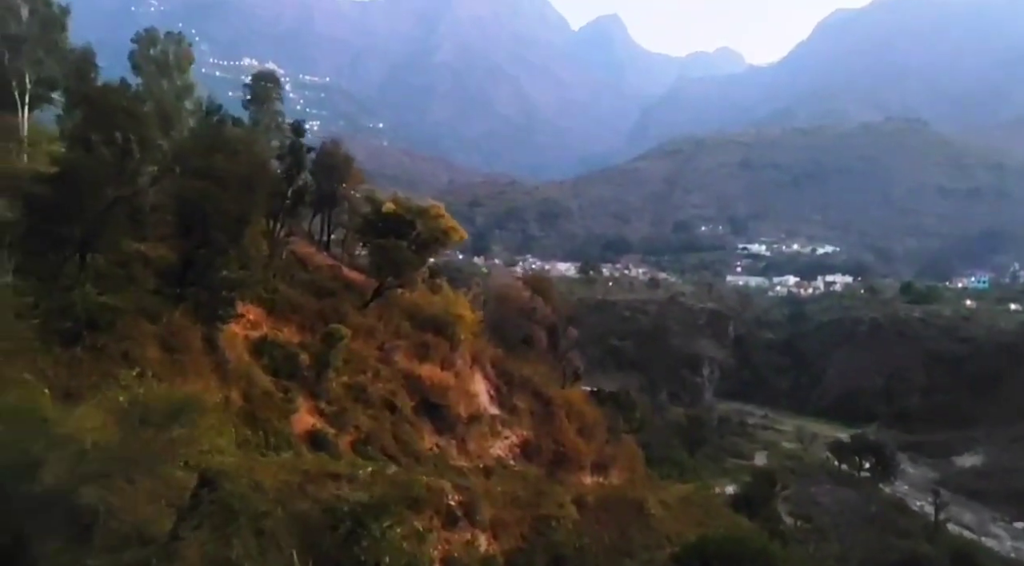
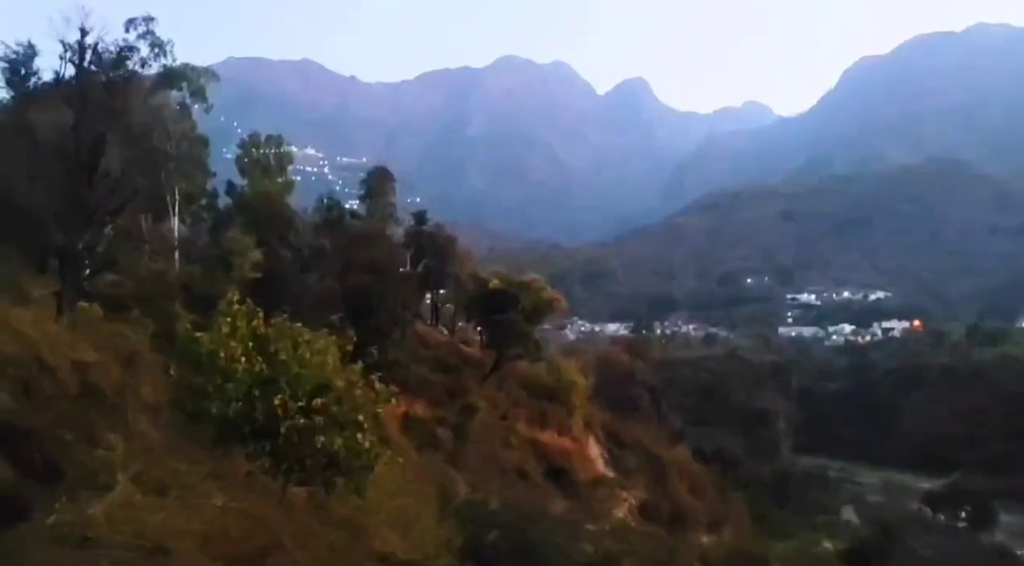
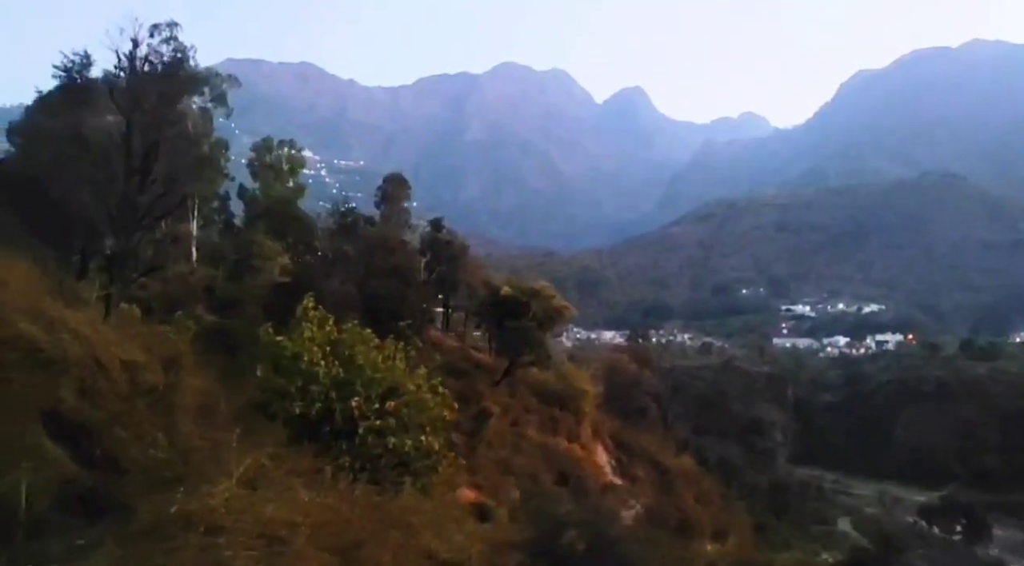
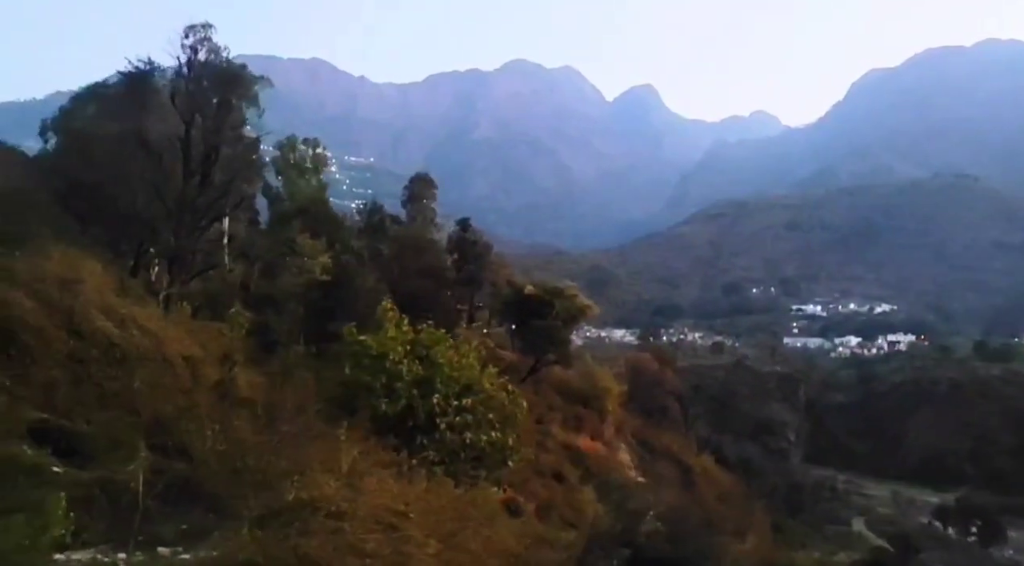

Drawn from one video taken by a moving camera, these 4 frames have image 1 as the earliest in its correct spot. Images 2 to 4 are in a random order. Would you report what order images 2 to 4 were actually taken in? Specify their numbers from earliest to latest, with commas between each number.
2, 3, 4
